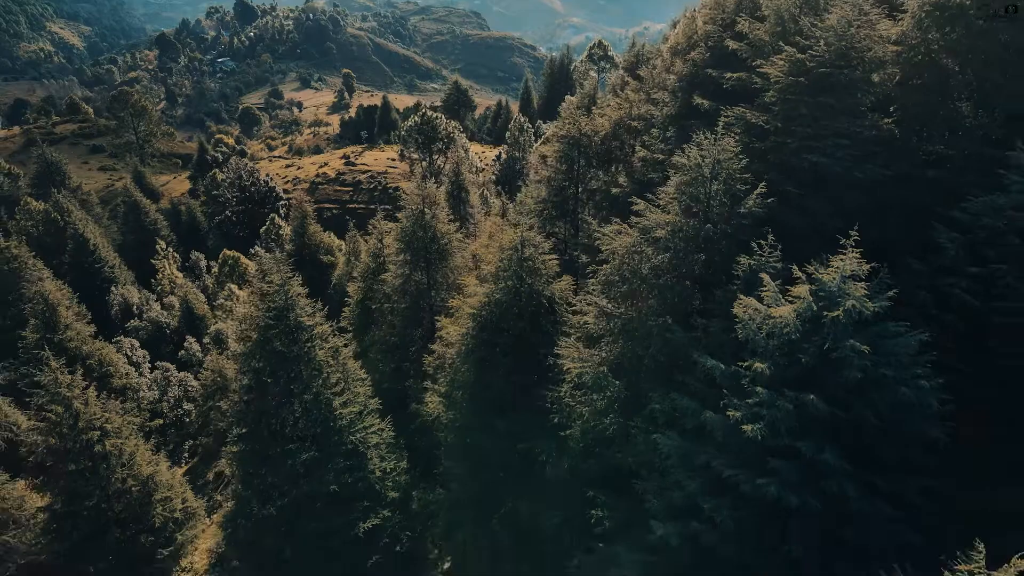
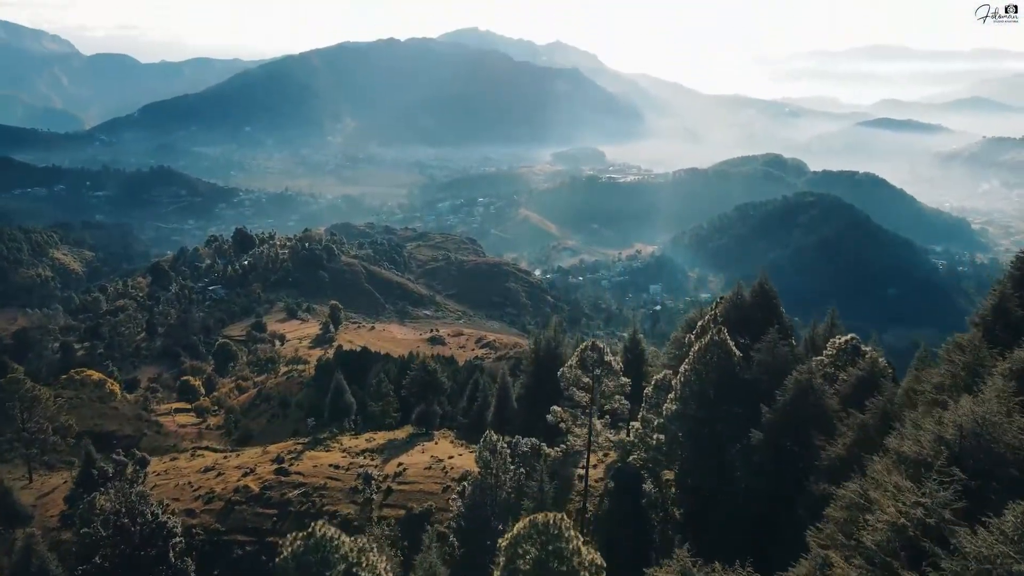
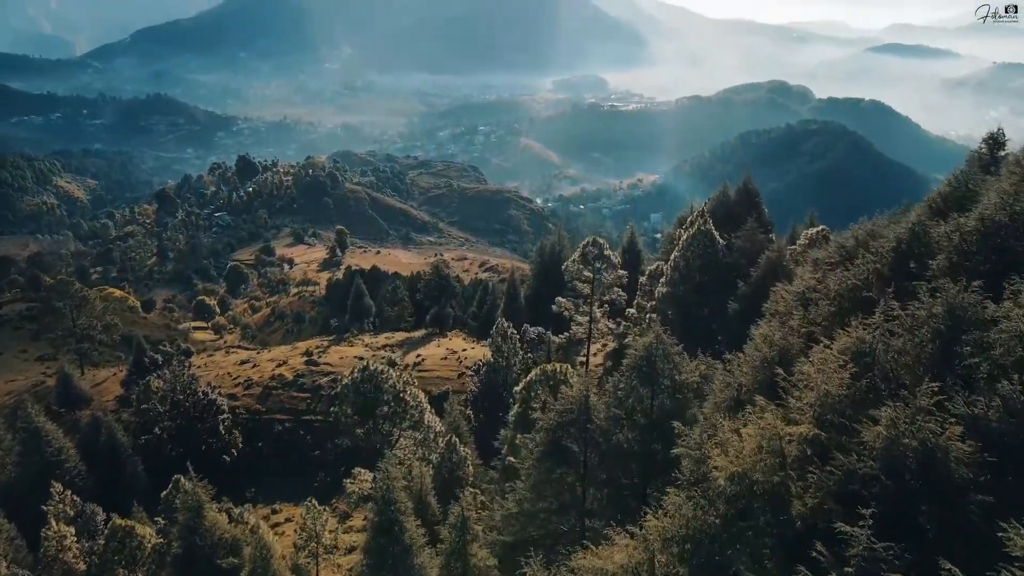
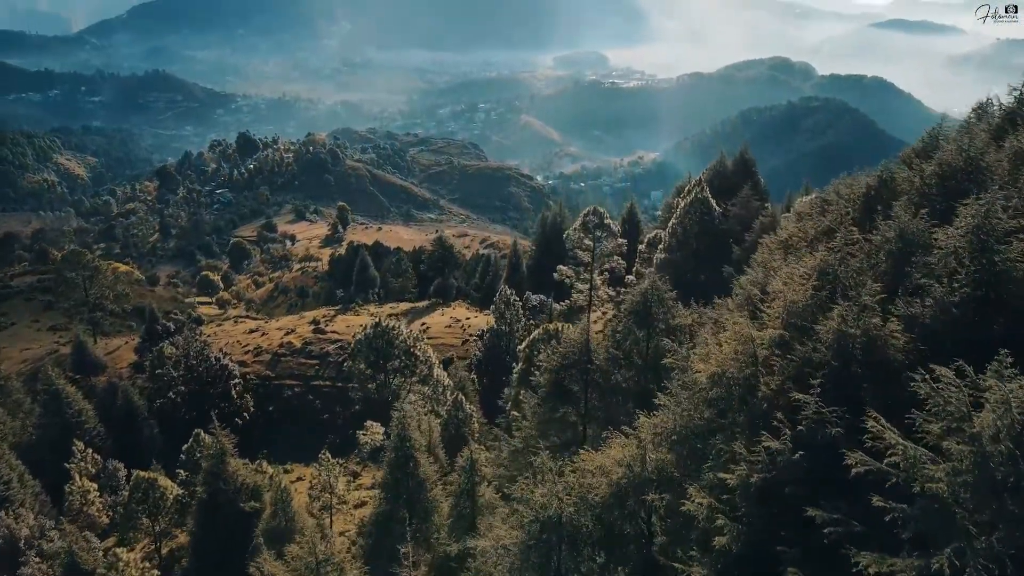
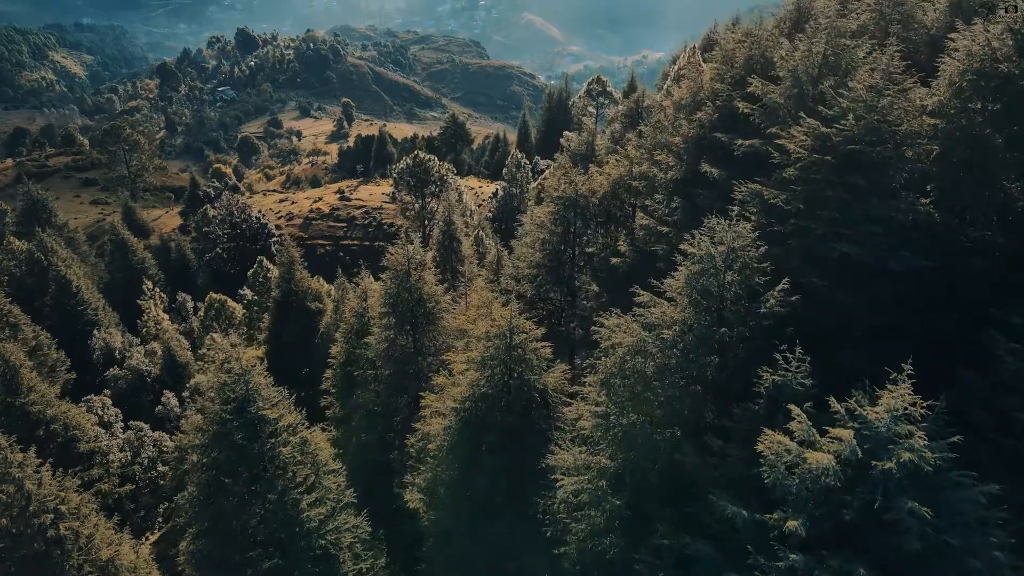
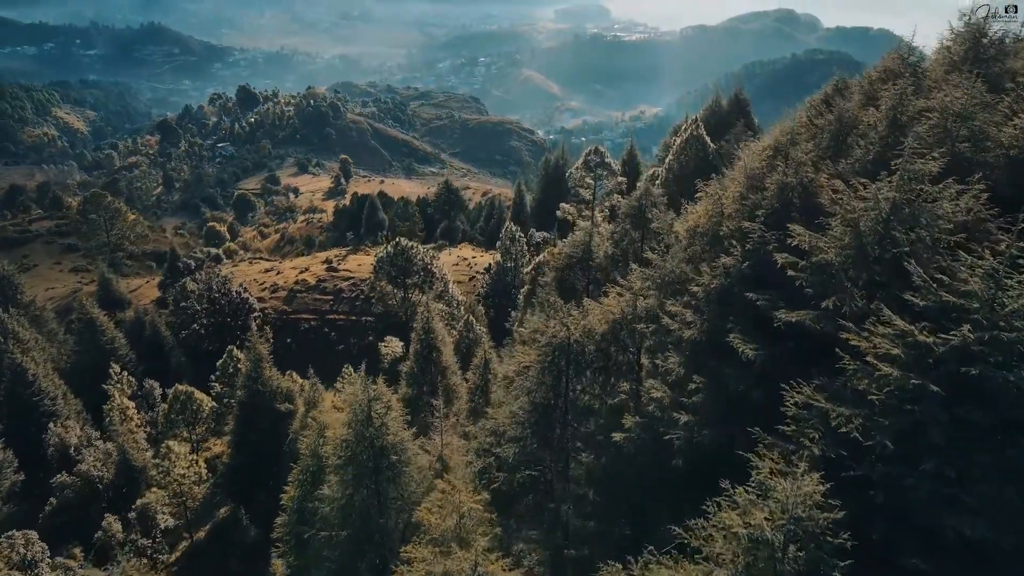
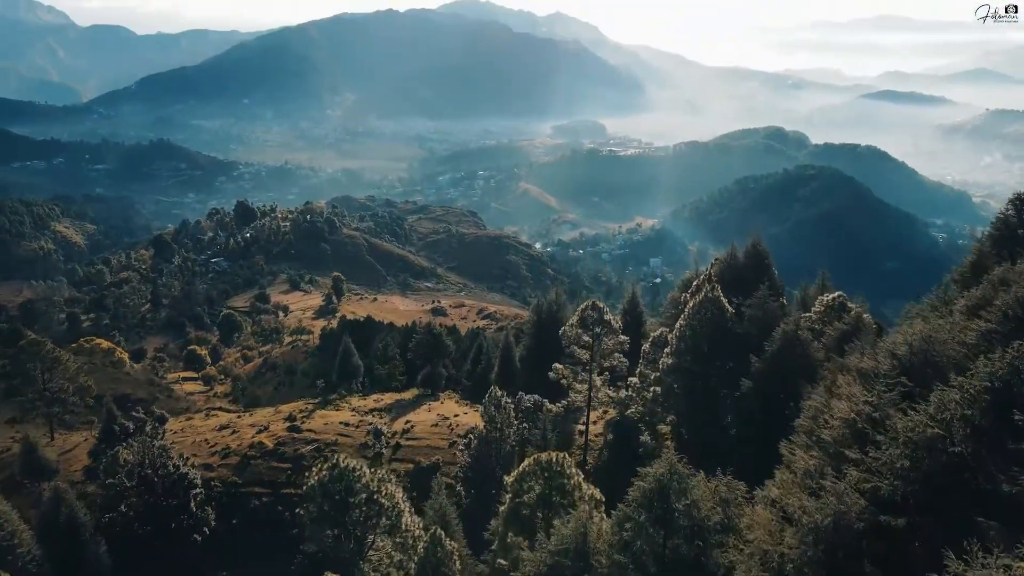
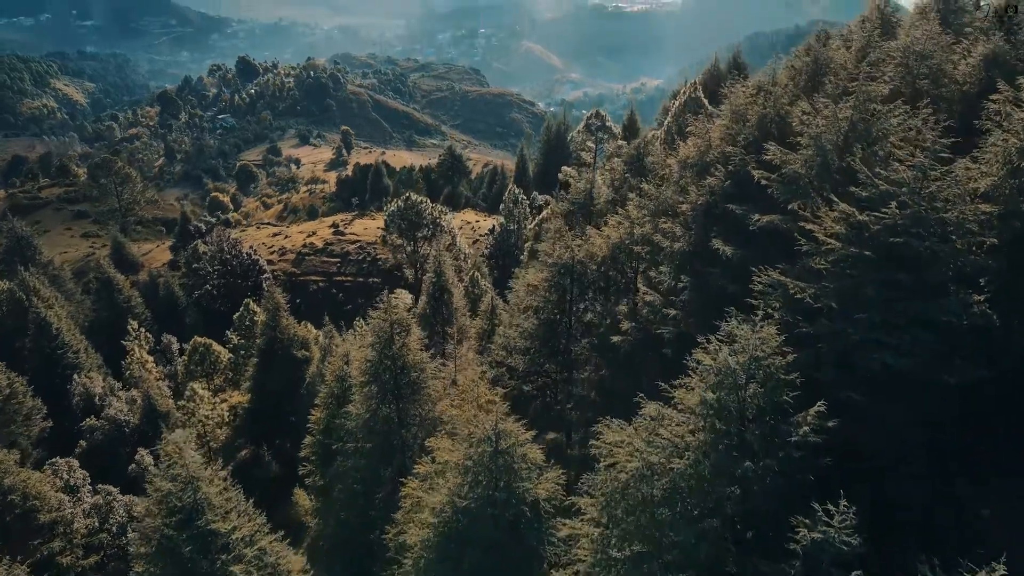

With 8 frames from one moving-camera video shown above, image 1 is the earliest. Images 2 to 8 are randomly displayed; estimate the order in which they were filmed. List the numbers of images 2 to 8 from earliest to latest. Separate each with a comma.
5, 8, 6, 4, 3, 7, 2
